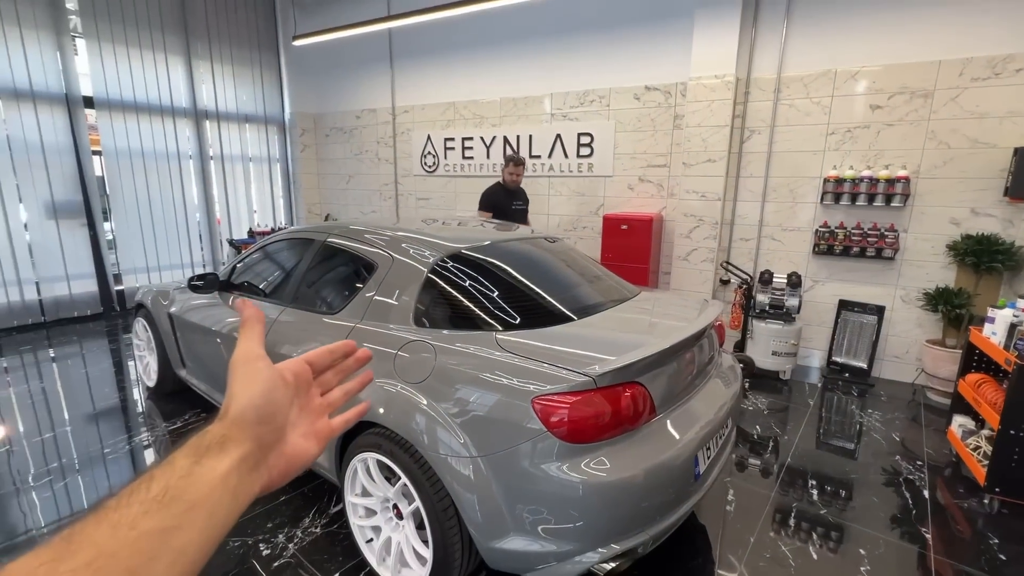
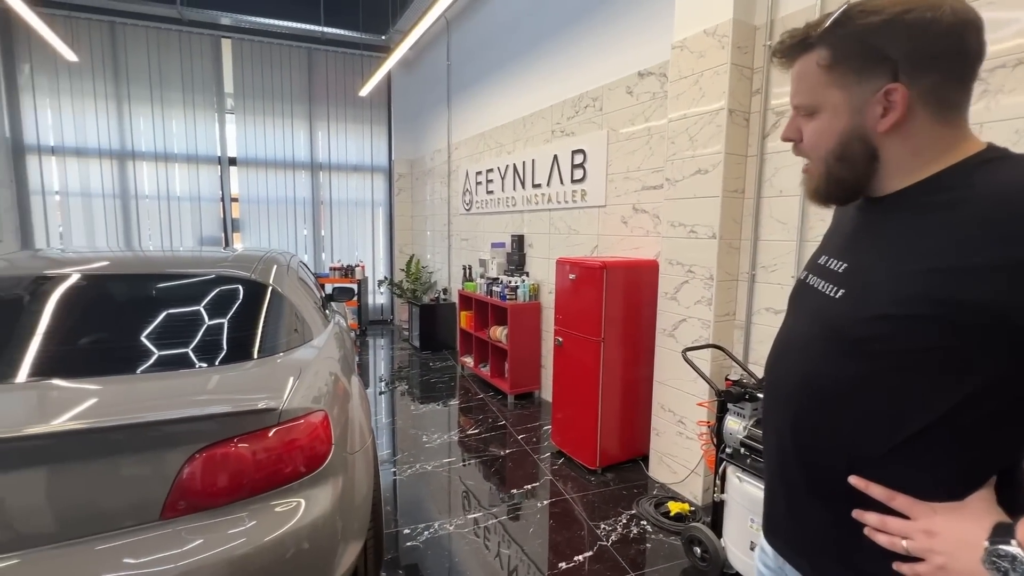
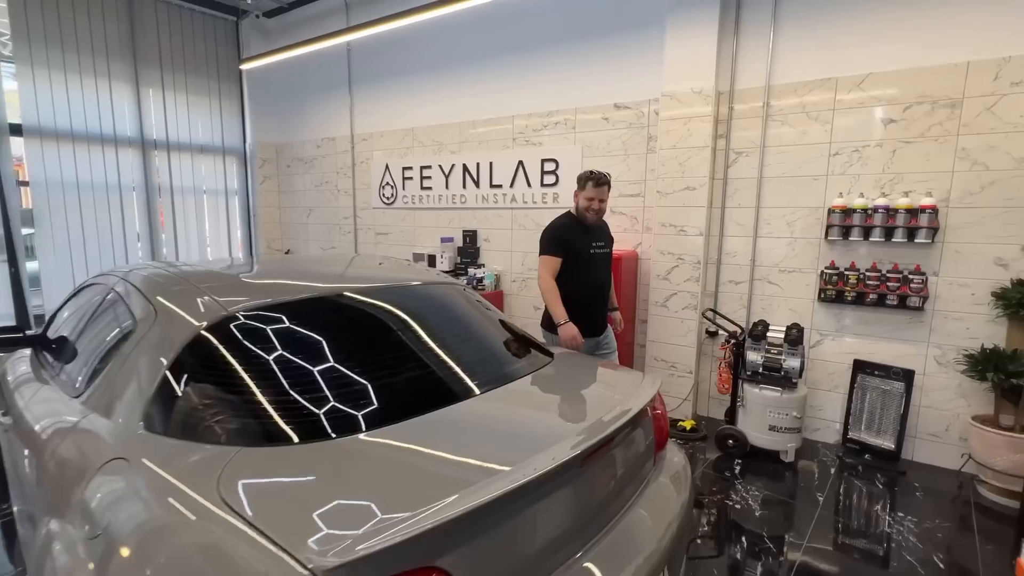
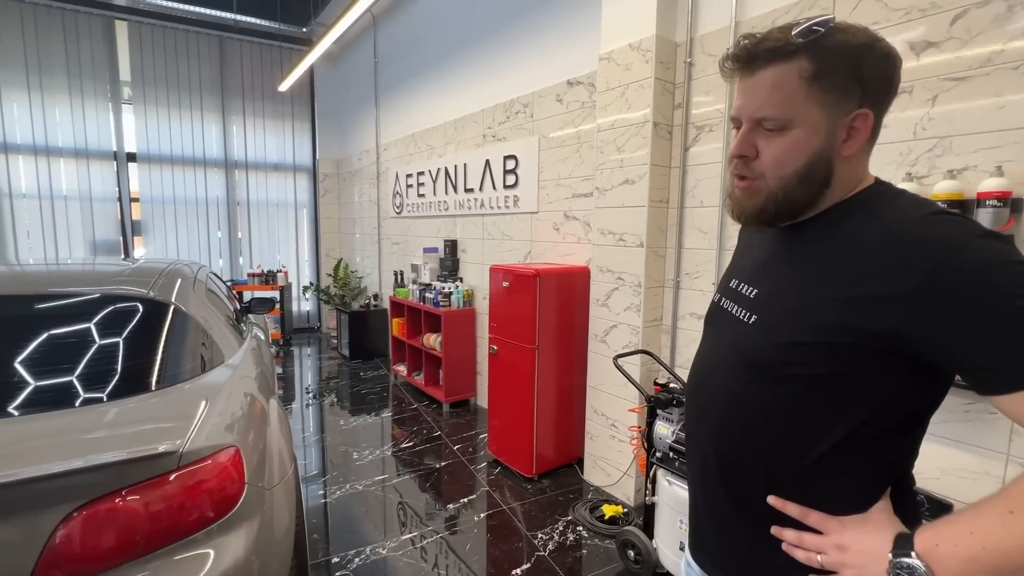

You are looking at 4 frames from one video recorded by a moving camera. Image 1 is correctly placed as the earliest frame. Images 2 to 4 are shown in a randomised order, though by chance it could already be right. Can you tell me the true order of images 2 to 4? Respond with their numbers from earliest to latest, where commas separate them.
3, 4, 2
